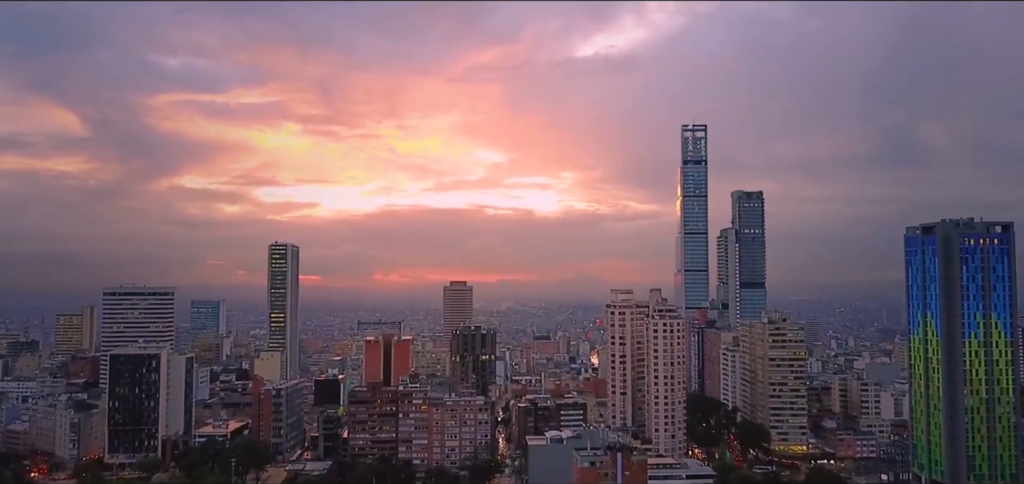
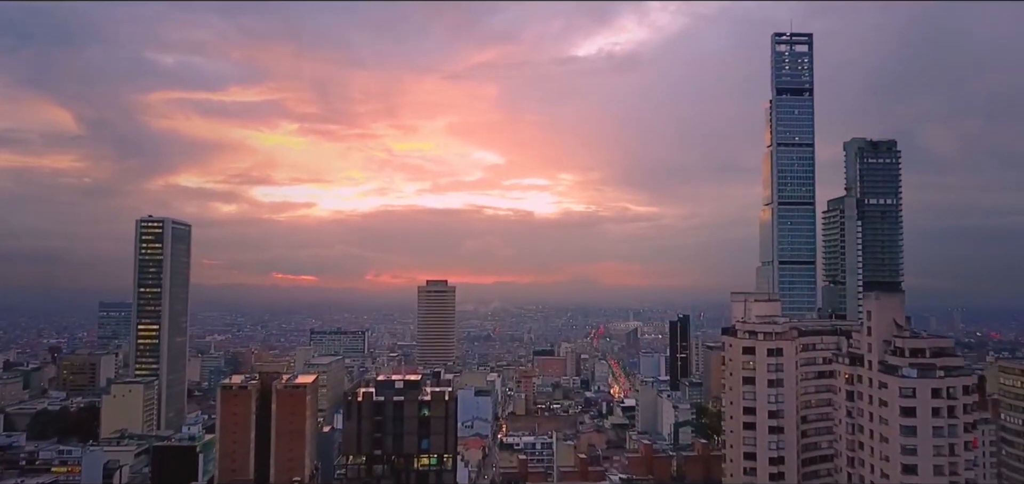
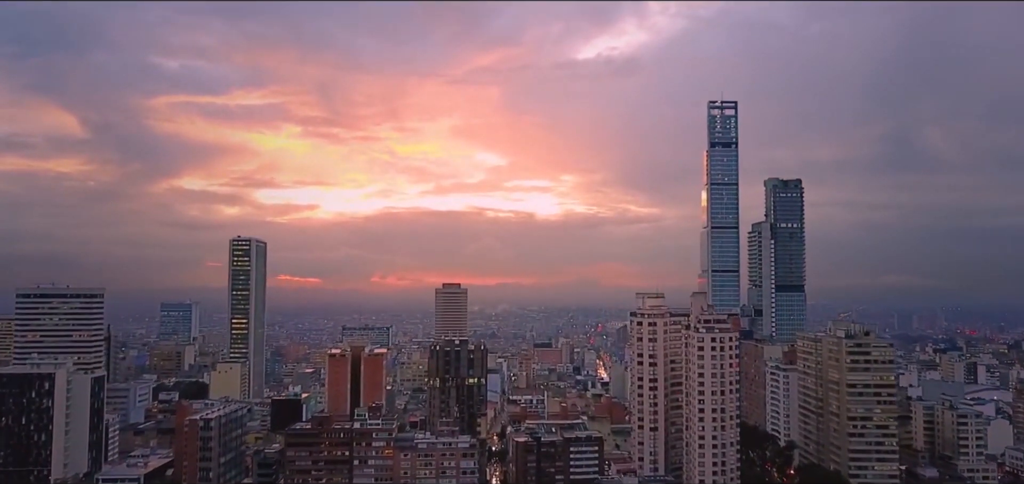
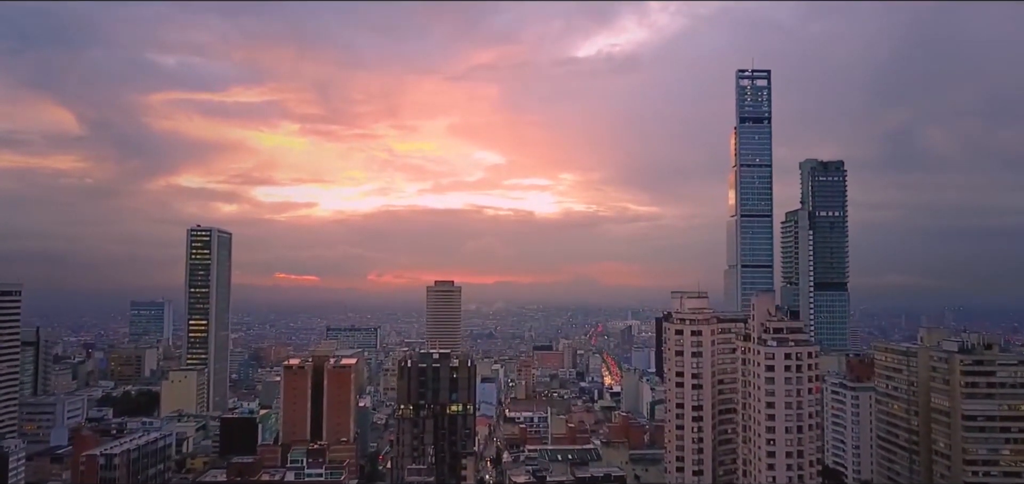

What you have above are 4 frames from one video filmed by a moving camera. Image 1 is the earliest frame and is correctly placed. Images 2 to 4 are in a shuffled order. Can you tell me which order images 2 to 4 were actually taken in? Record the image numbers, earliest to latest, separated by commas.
3, 4, 2
